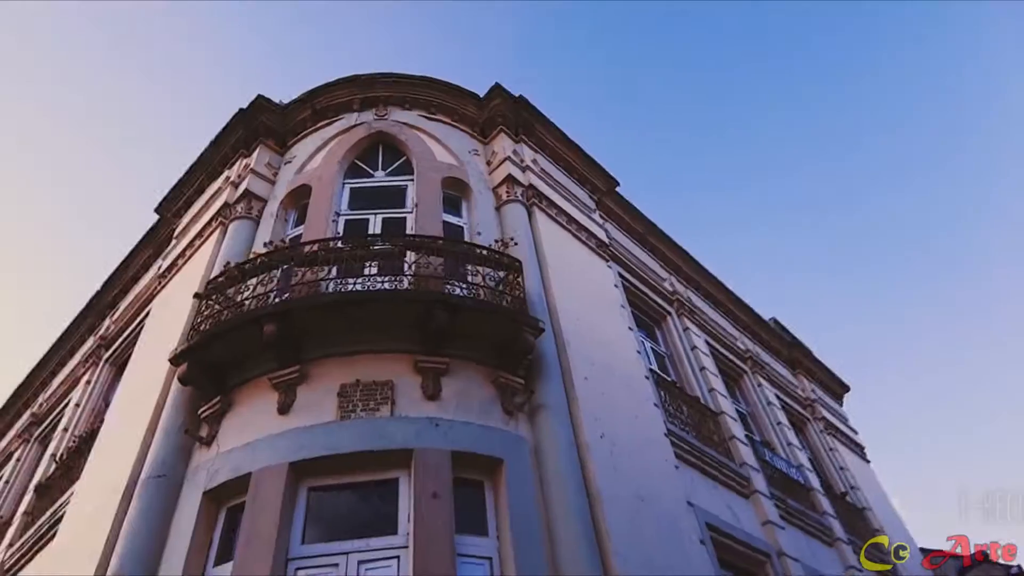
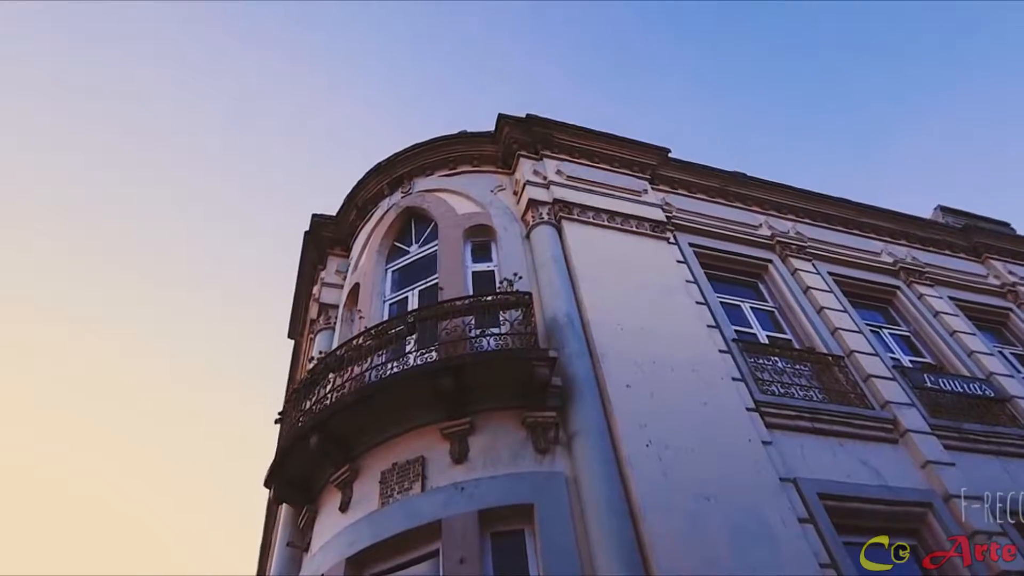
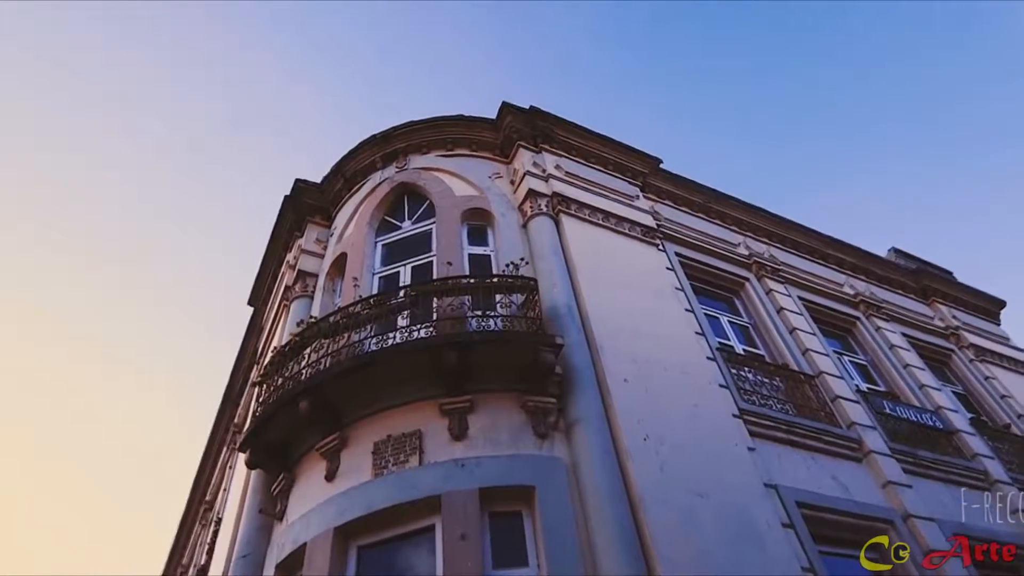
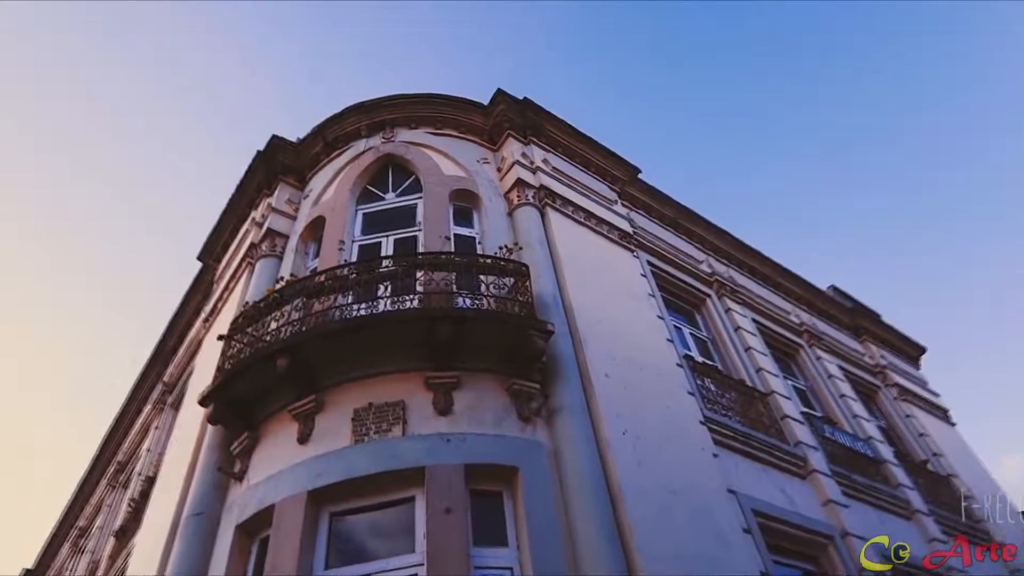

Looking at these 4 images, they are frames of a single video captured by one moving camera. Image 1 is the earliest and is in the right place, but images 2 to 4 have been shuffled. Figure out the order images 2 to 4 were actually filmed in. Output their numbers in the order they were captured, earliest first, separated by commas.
4, 3, 2
